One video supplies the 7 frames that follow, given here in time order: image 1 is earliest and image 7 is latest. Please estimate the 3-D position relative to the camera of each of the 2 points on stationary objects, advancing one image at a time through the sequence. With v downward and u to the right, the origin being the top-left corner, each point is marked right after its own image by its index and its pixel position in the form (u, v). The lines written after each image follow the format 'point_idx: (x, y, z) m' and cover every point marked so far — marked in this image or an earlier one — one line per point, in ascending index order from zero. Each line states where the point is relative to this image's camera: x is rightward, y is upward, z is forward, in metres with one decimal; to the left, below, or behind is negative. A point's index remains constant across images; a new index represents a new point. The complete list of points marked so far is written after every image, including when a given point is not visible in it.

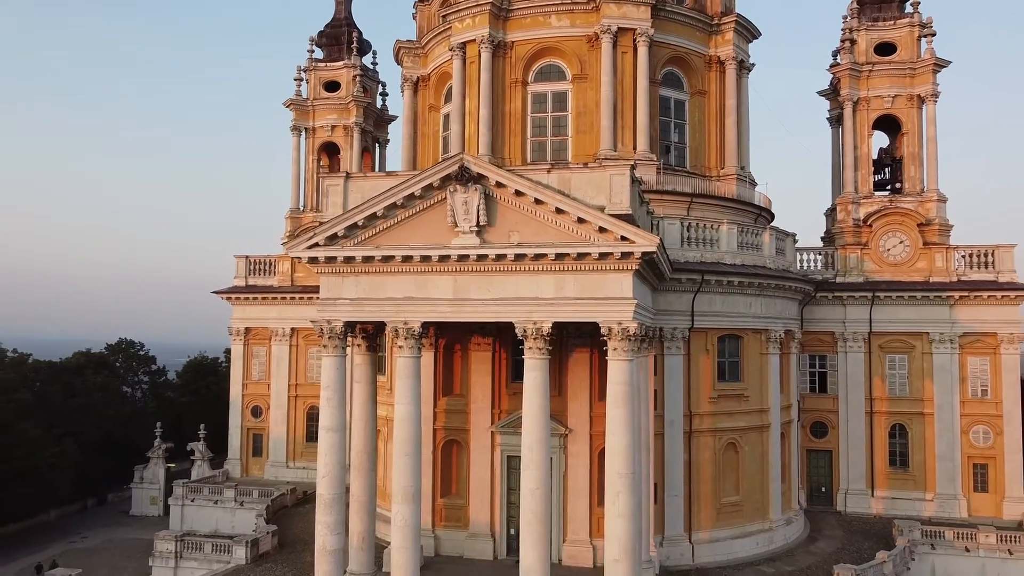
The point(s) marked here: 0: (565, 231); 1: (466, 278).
0: (+1.2, +1.3, +16.4) m
1: (-1.0, +0.2, +17.0) m
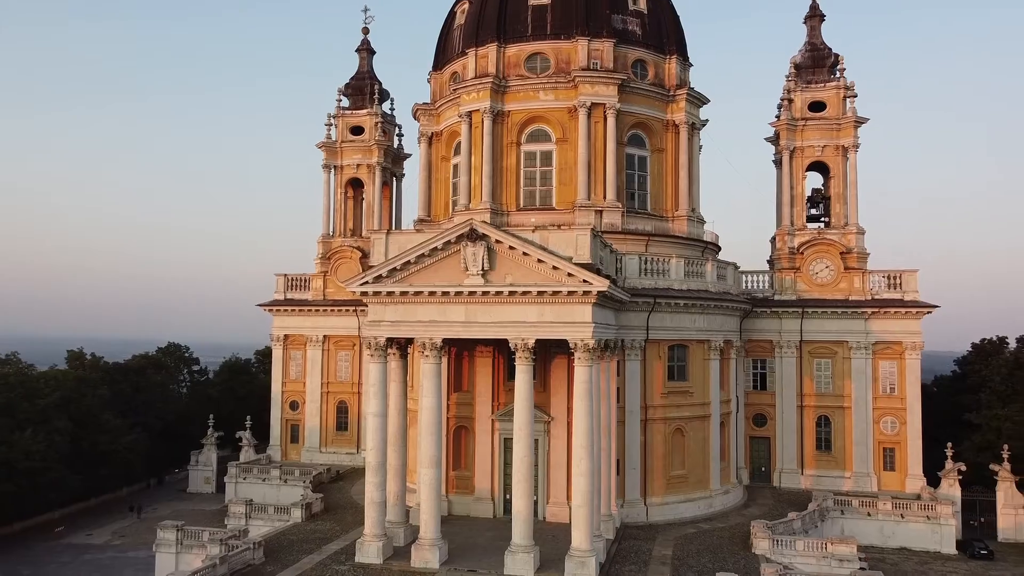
0: (+1.0, +0.4, +23.1) m
1: (-1.2, -0.6, +23.7) m
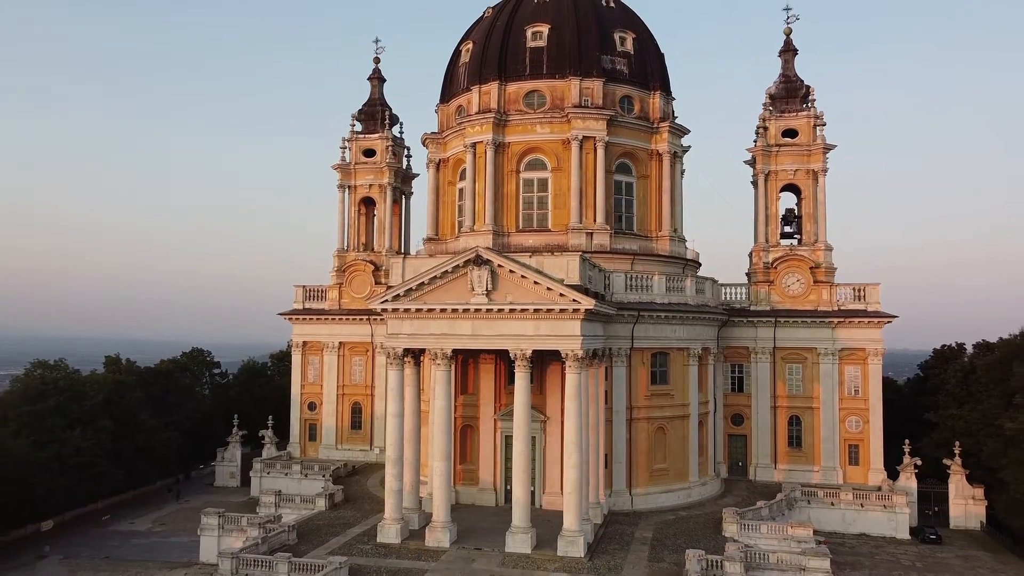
0: (+1.0, -0.2, +26.8) m
1: (-1.2, -1.2, +27.4) m
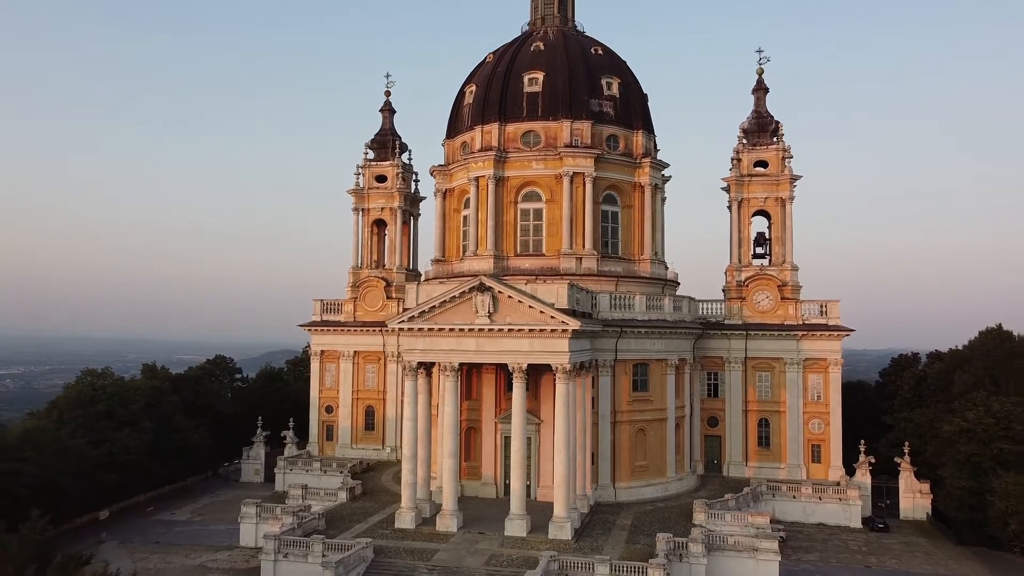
0: (+0.9, -1.2, +31.4) m
1: (-1.3, -2.2, +32.0) m
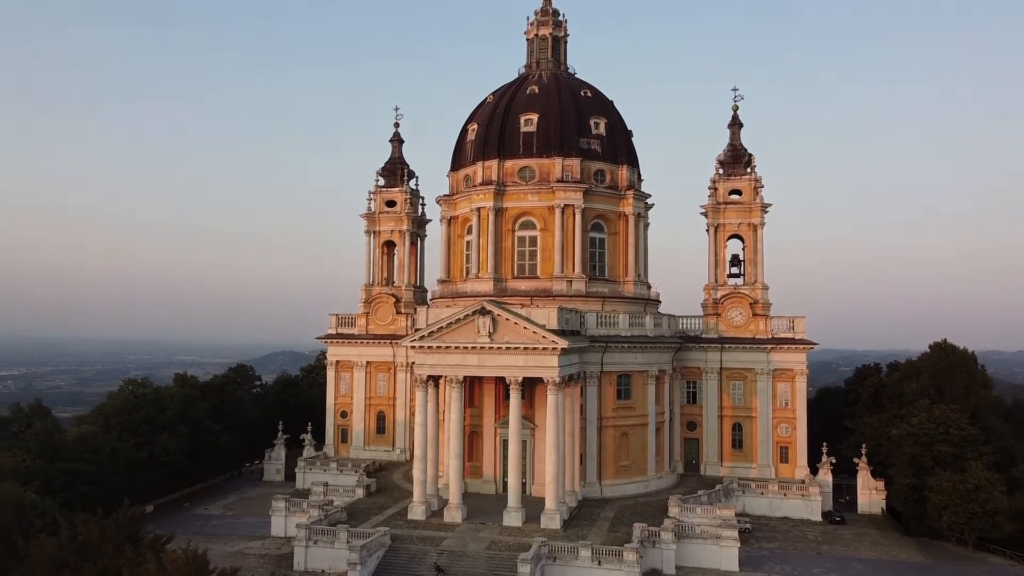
0: (+0.8, -2.3, +36.3) m
1: (-1.4, -3.4, +36.9) m
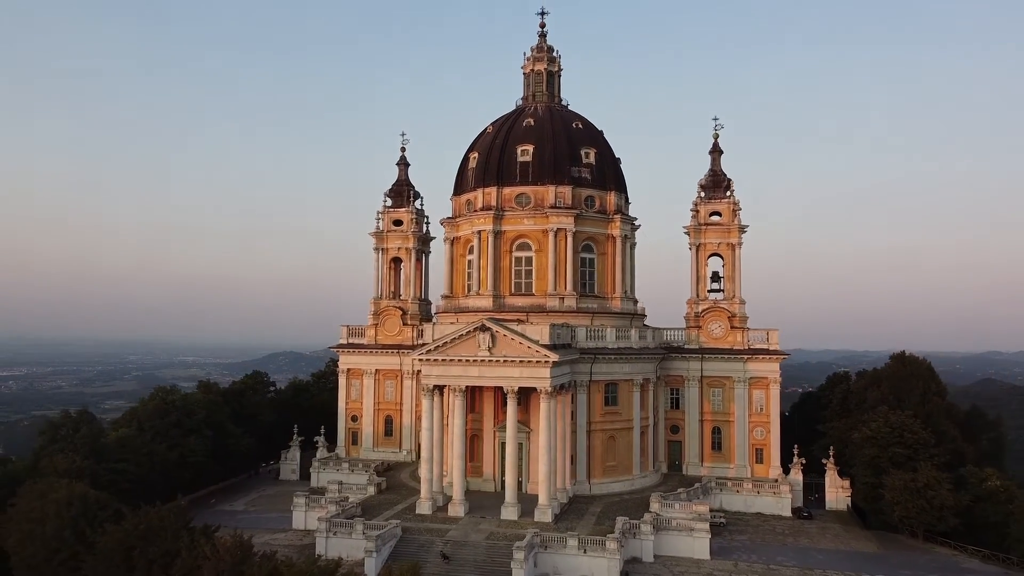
0: (+0.6, -3.4, +40.7) m
1: (-1.6, -4.4, +41.3) m
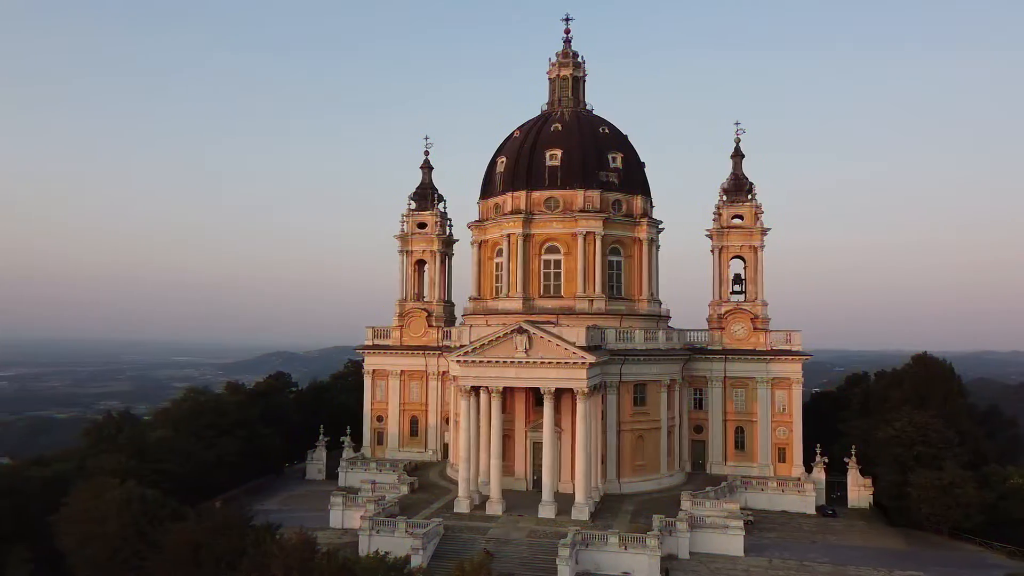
0: (+2.7, -3.6, +41.6) m
1: (+0.5, -4.6, +42.1) m
